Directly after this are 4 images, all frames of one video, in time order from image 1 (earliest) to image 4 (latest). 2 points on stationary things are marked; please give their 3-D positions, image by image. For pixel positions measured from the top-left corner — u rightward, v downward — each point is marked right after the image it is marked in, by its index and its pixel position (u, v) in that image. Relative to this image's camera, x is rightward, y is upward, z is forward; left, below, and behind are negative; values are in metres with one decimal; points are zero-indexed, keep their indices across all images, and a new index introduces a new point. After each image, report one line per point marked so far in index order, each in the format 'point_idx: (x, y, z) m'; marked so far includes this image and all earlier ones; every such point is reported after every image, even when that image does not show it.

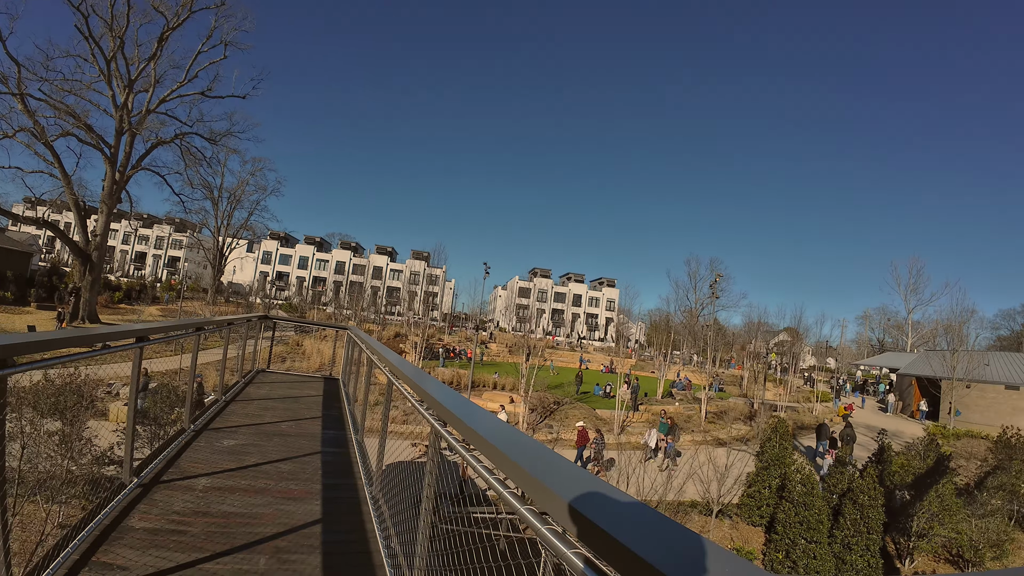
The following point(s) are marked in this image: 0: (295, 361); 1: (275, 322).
0: (-7.9, -2.6, +17.3) m
1: (-5.5, -0.8, +11.1) m
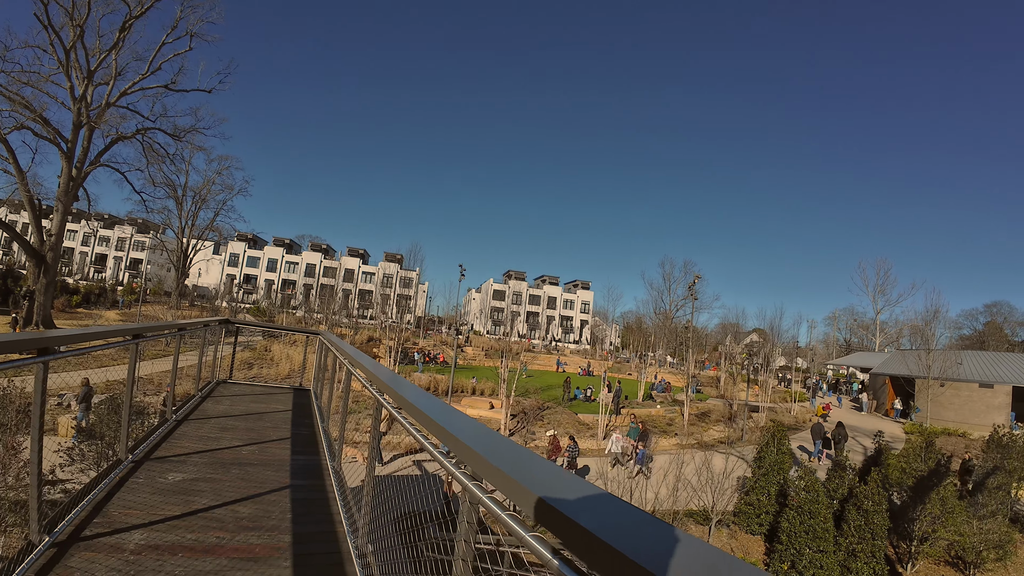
0: (-8.5, -2.7, +16.3) m
1: (-5.8, -0.9, +10.2) m
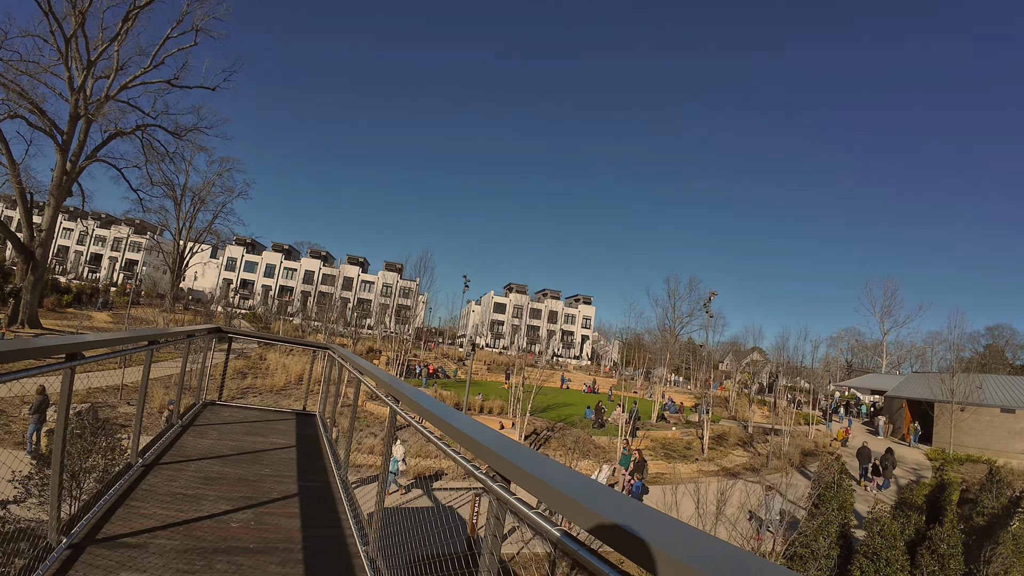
0: (-8.0, -2.9, +15.1) m
1: (-5.3, -0.9, +9.1) m
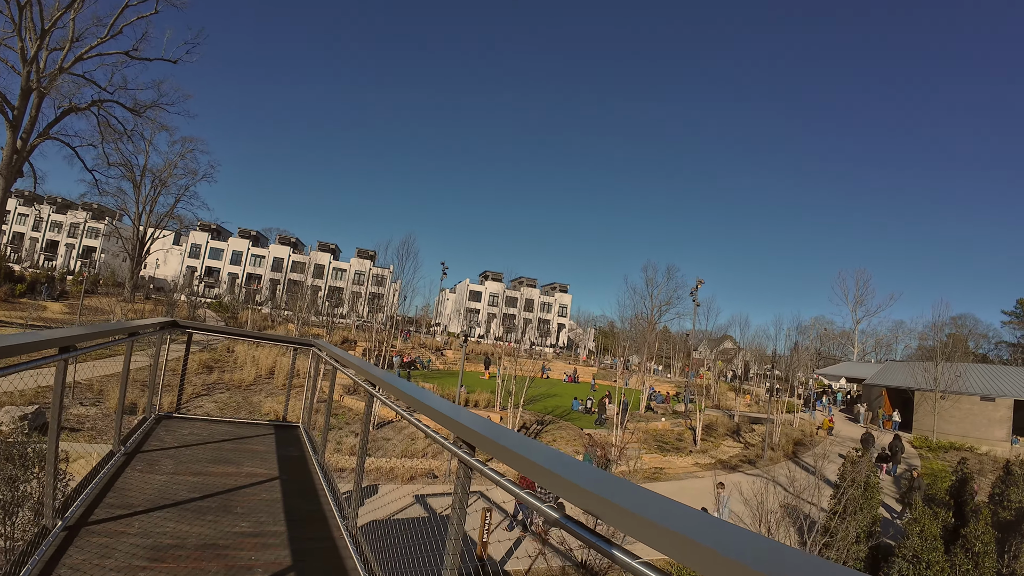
0: (-8.2, -2.5, +13.7) m
1: (-5.2, -0.7, +7.9) m
